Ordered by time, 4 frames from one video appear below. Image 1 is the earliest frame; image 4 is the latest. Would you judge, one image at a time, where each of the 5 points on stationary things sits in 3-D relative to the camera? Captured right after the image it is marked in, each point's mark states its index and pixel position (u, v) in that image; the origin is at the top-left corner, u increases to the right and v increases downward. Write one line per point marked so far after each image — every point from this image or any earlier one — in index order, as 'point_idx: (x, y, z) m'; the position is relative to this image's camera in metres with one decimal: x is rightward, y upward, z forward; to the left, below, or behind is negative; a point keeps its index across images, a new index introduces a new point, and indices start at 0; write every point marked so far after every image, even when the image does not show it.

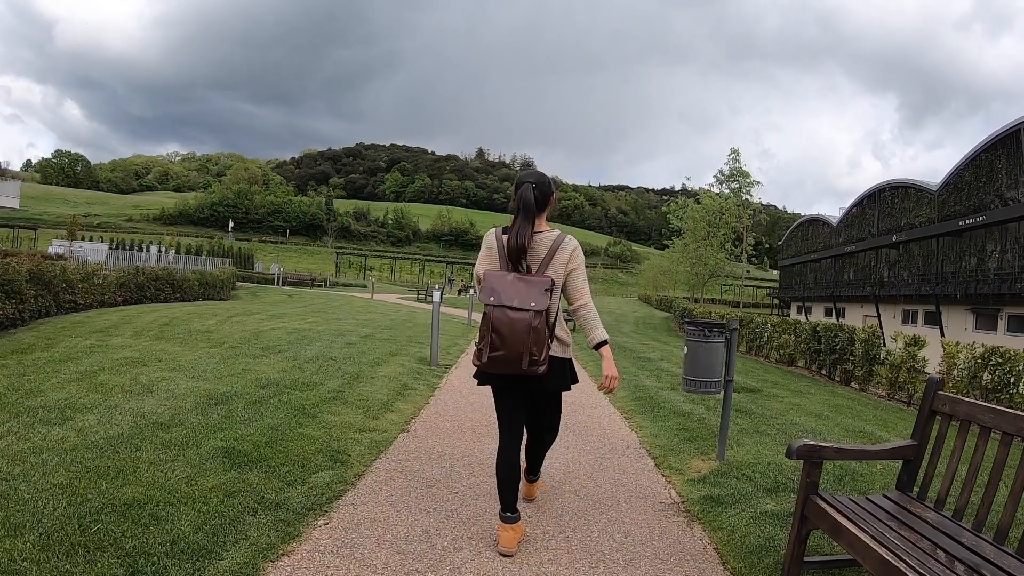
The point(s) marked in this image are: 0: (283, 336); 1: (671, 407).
0: (-4.3, -0.9, +10.8) m
1: (+1.9, -1.5, +7.0) m
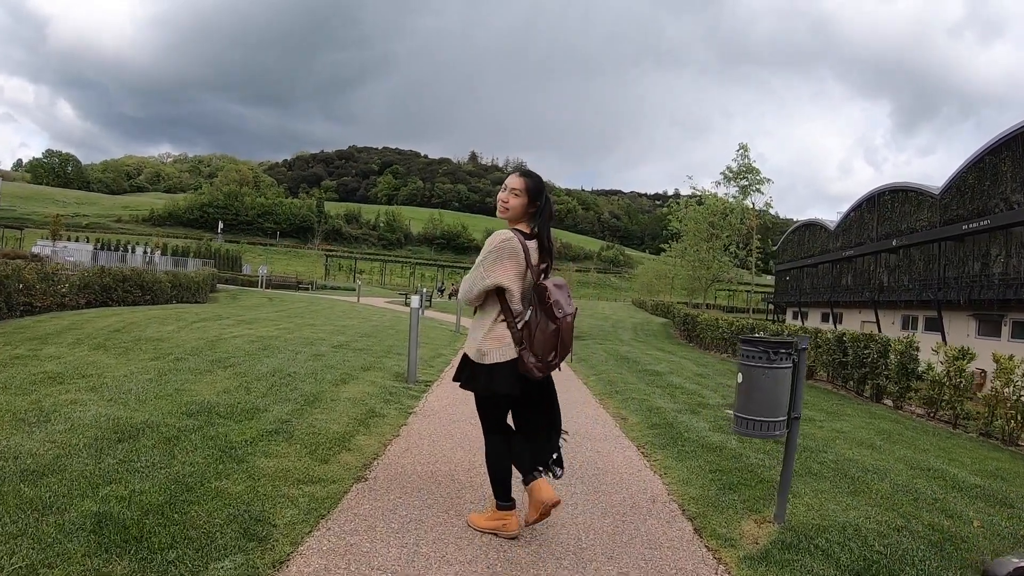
0: (-4.4, -1.0, +9.5) m
1: (+1.9, -1.5, +5.8) m
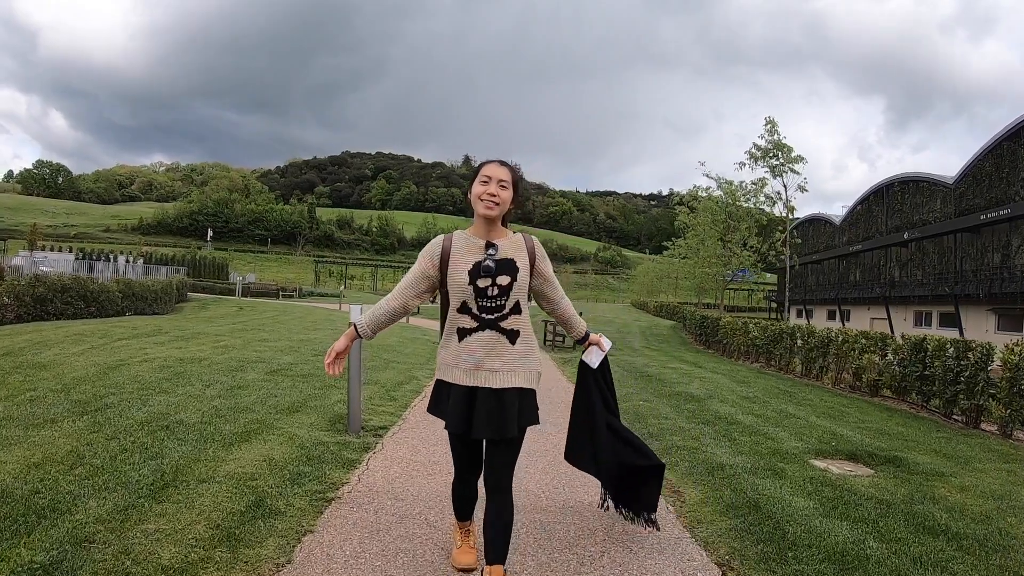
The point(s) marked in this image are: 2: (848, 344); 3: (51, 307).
0: (-4.5, -1.1, +7.1) m
1: (+1.8, -1.5, +3.4) m
2: (+6.2, -1.0, +10.5) m
3: (-13.7, -0.5, +17.1) m
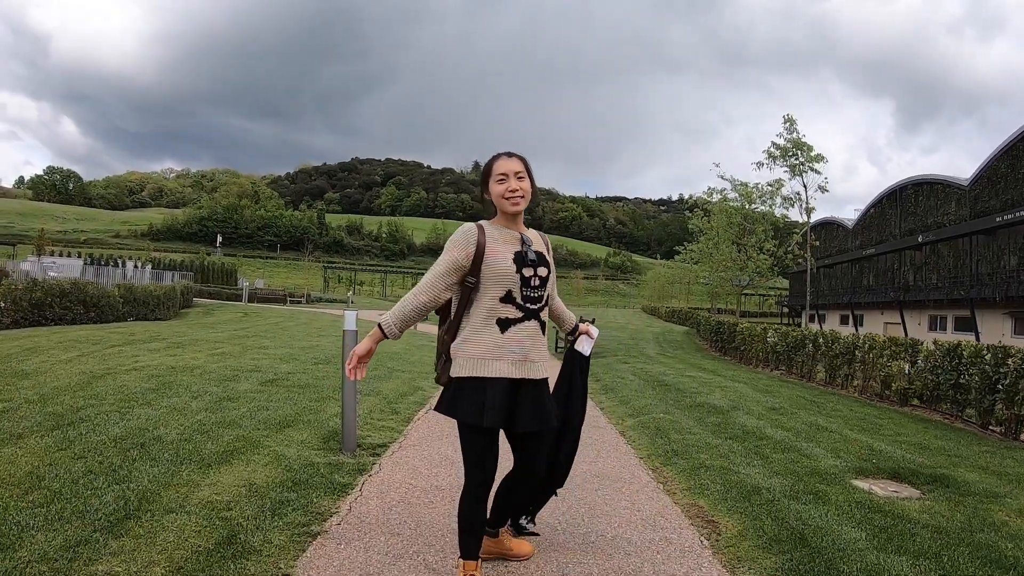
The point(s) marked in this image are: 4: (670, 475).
0: (-4.4, -1.1, +6.7) m
1: (+1.8, -1.5, +3.0) m
2: (+6.3, -1.1, +10.0) m
3: (-13.5, -0.7, +16.8) m
4: (+1.3, -1.5, +4.6) m
